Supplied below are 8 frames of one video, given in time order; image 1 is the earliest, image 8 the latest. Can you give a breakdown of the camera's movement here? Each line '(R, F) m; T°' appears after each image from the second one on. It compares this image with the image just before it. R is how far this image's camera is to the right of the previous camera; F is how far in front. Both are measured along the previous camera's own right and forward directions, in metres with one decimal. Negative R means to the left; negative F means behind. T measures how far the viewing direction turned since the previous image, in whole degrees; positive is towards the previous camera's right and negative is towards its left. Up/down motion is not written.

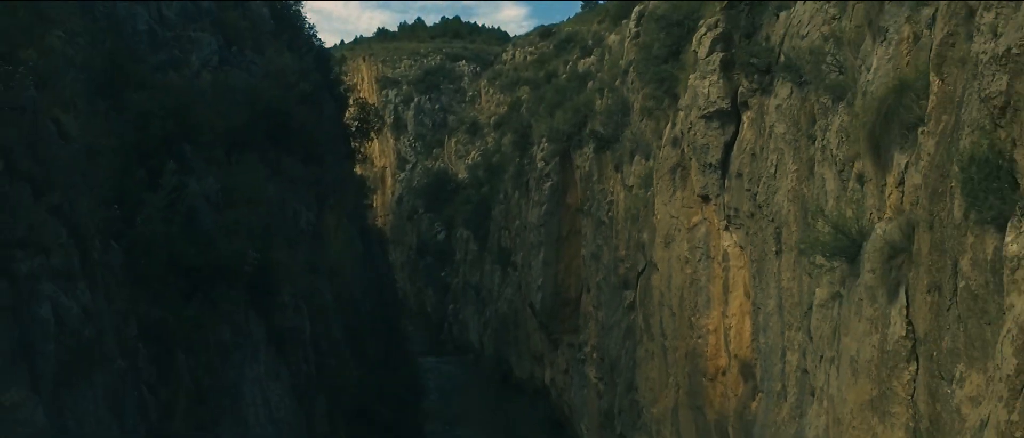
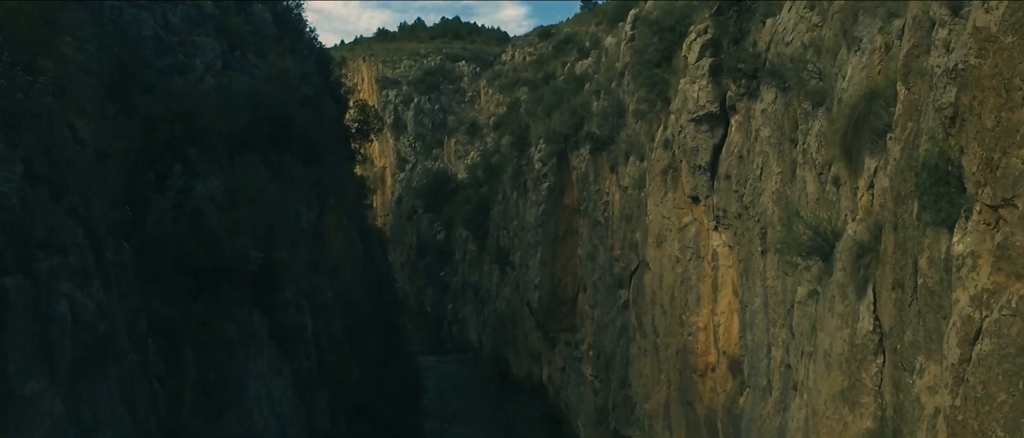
(+0.1, -0.5) m; 0°
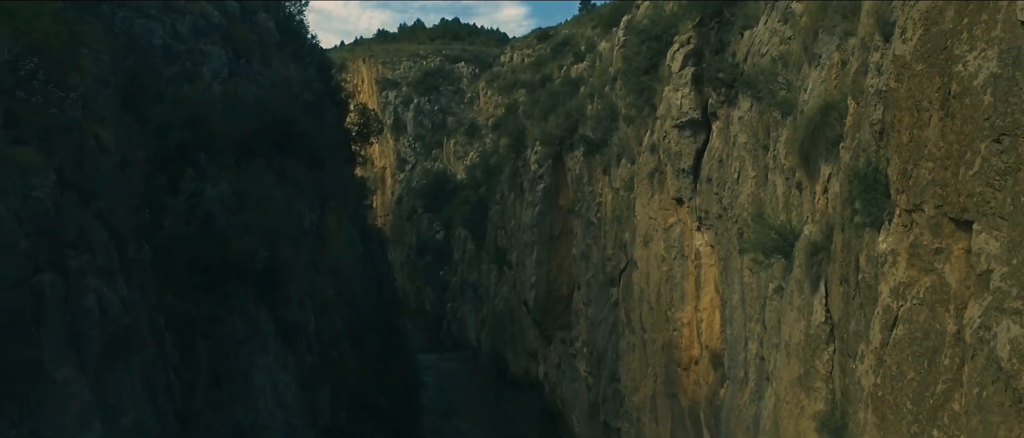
(+0.1, -1.0) m; 0°
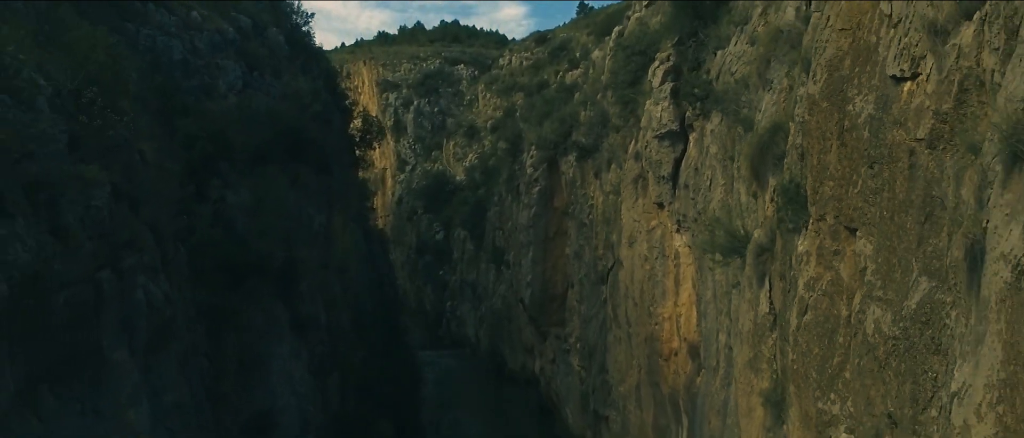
(+0.1, -1.7) m; 0°
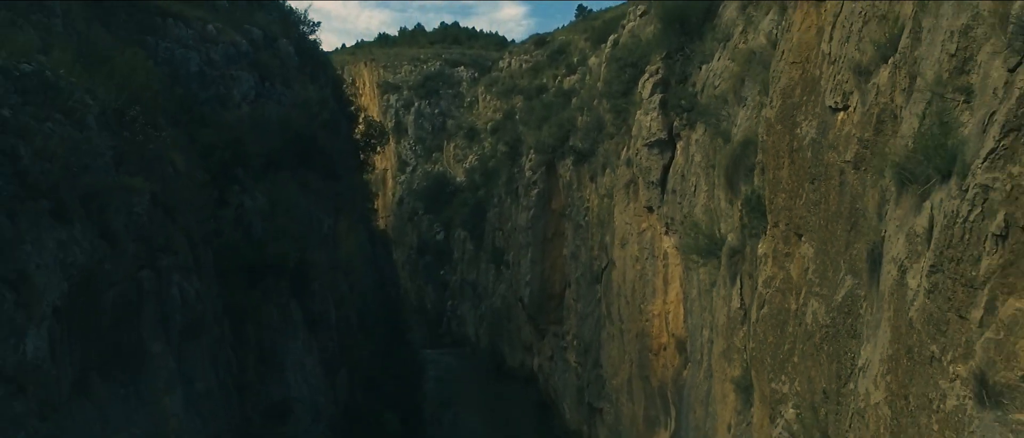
(0.0, -1.4) m; 0°
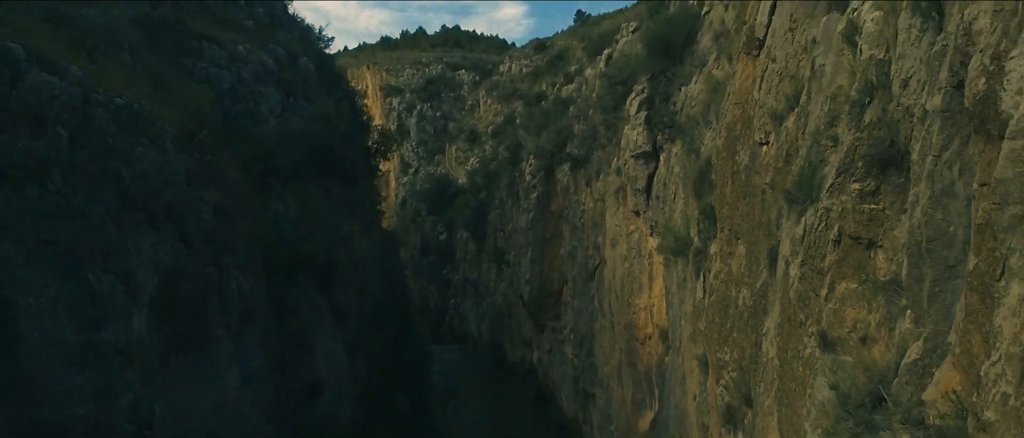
(0.0, -2.8) m; 0°
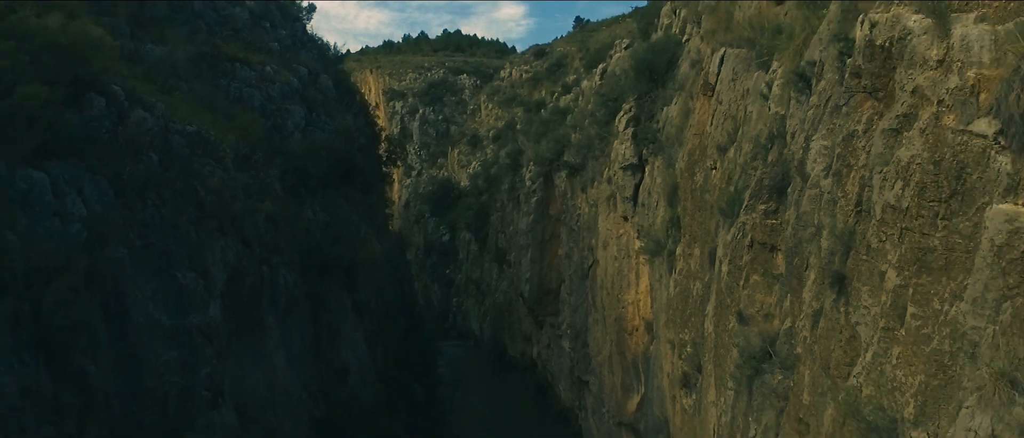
(0.0, -3.1) m; 0°
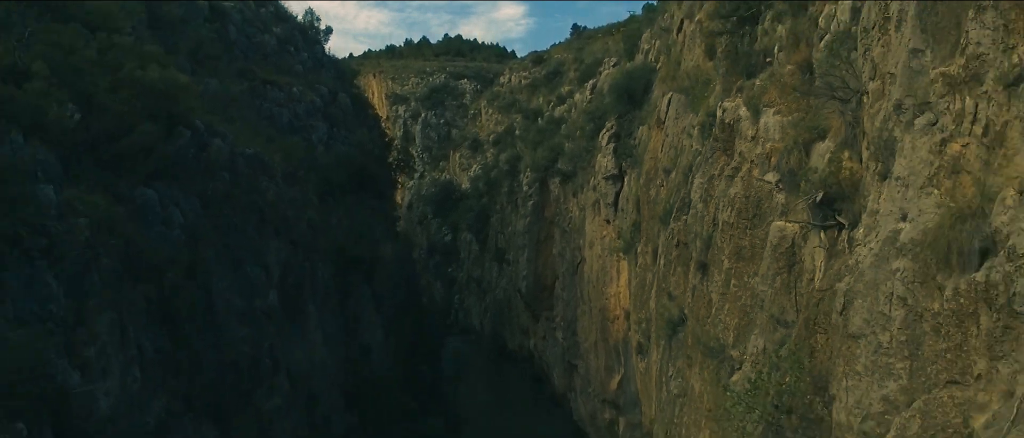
(+0.1, -4.4) m; 0°
